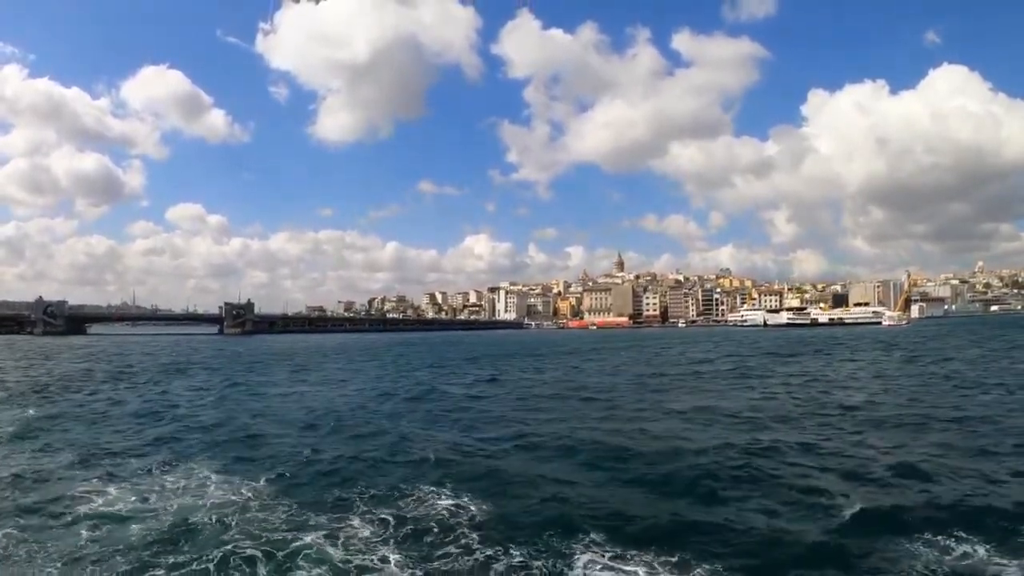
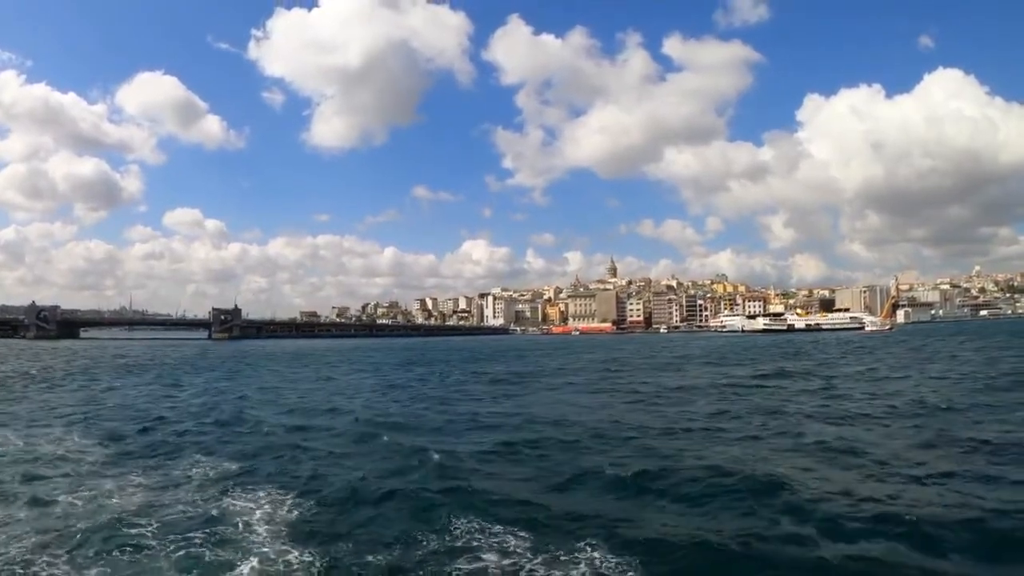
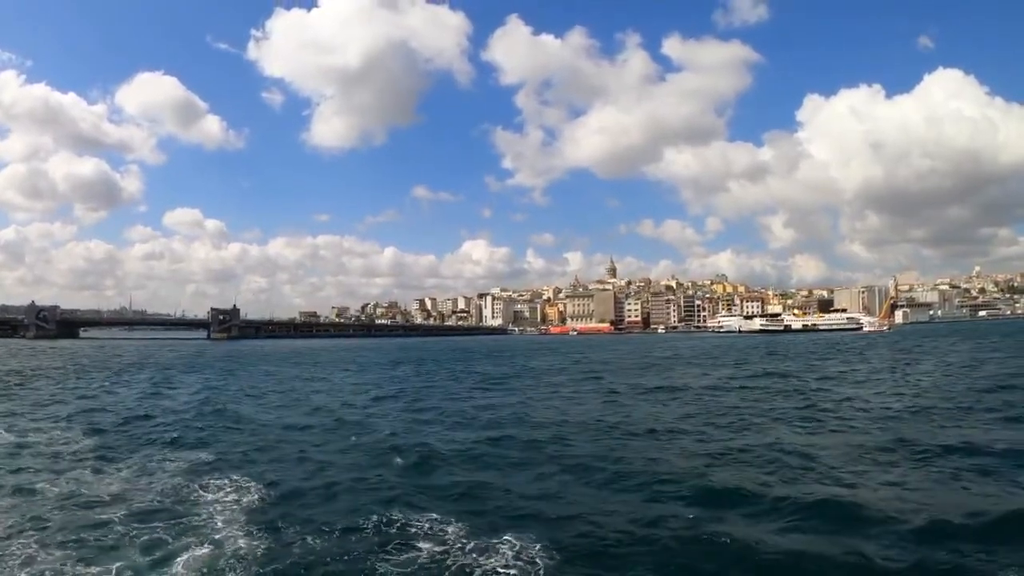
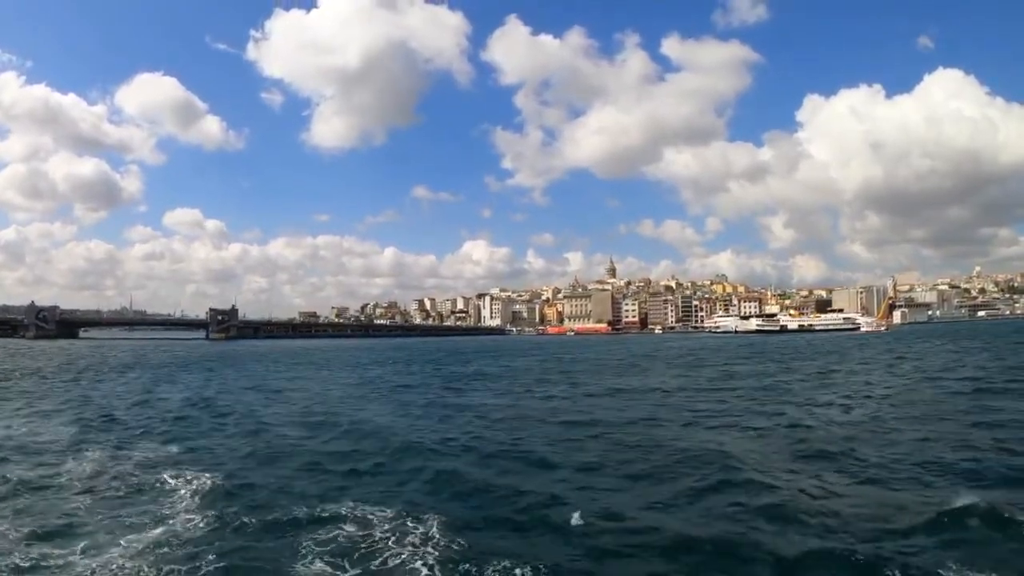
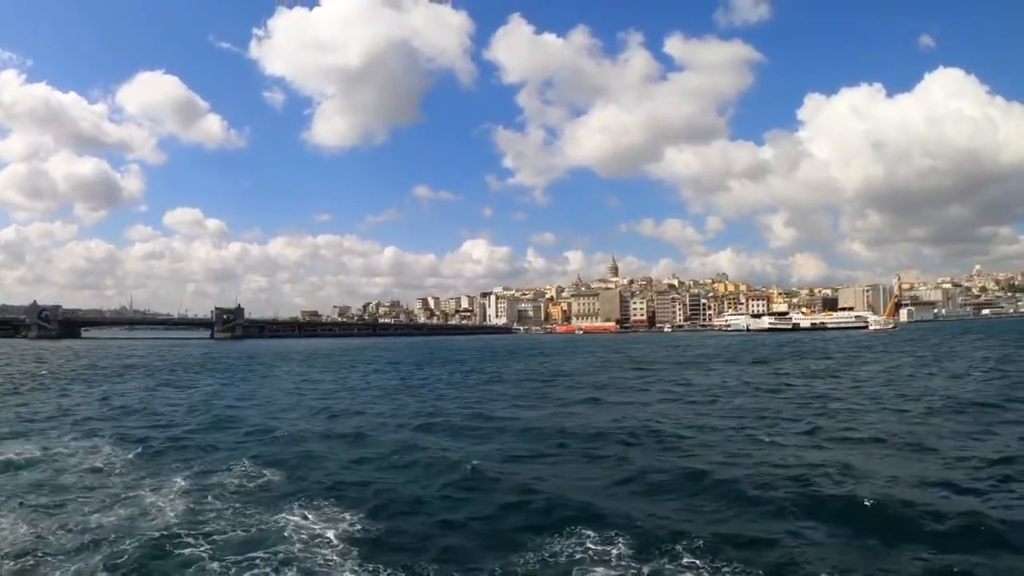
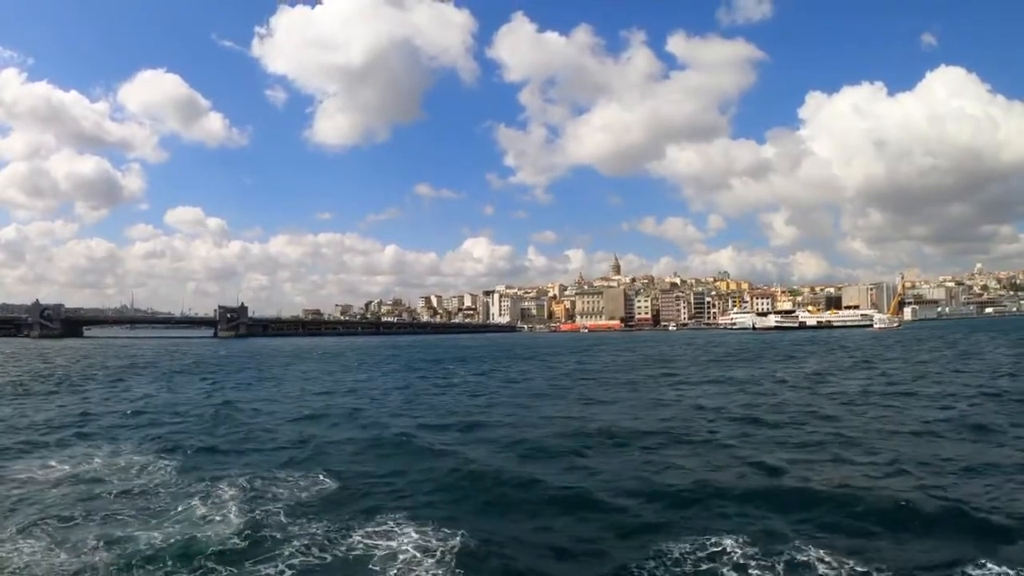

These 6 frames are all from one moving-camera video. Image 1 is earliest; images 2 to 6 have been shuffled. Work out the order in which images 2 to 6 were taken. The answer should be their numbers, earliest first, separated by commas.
6, 5, 2, 3, 4
